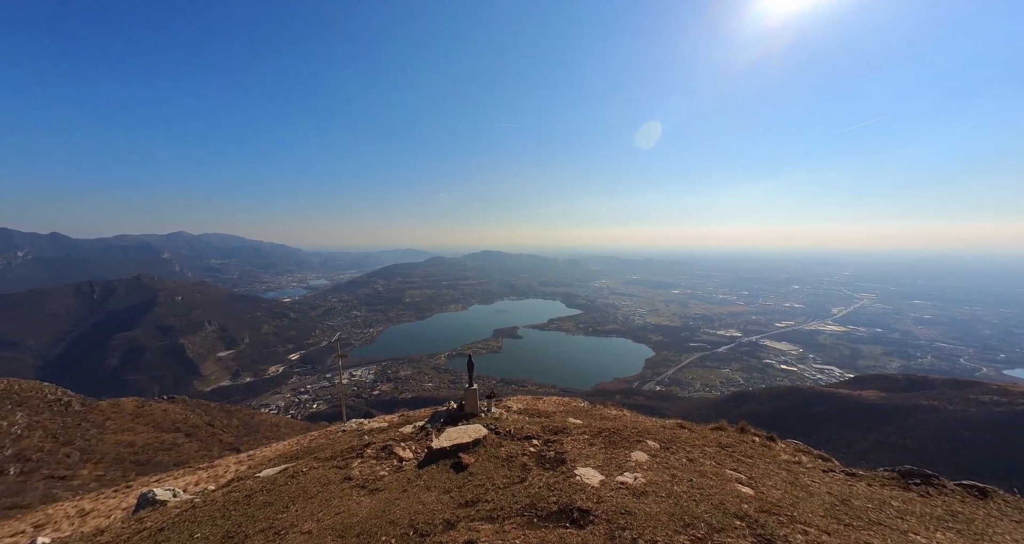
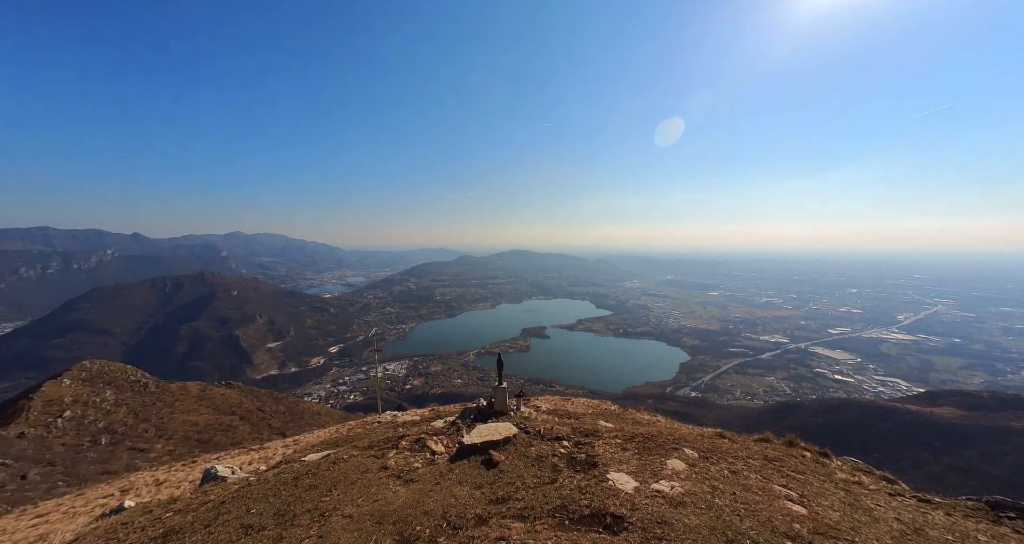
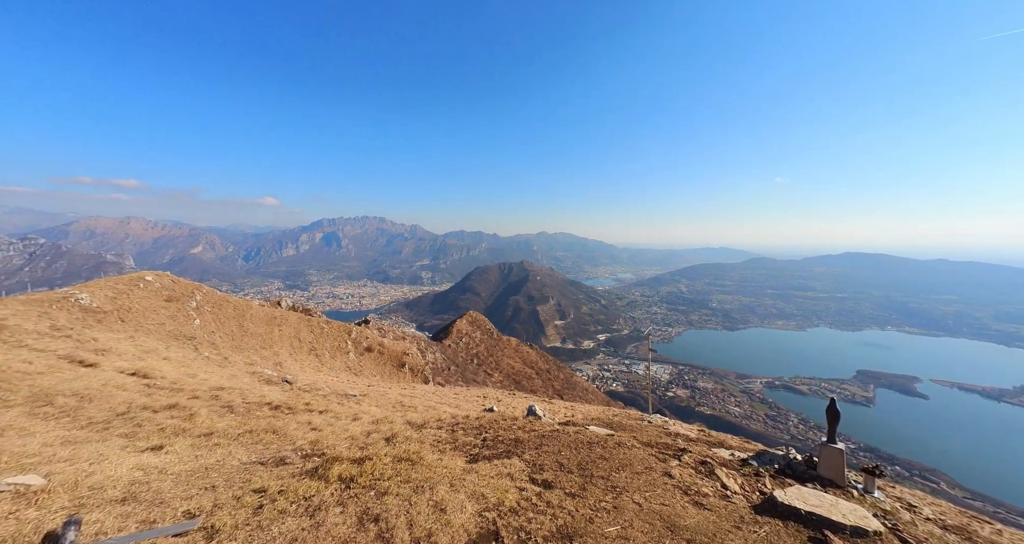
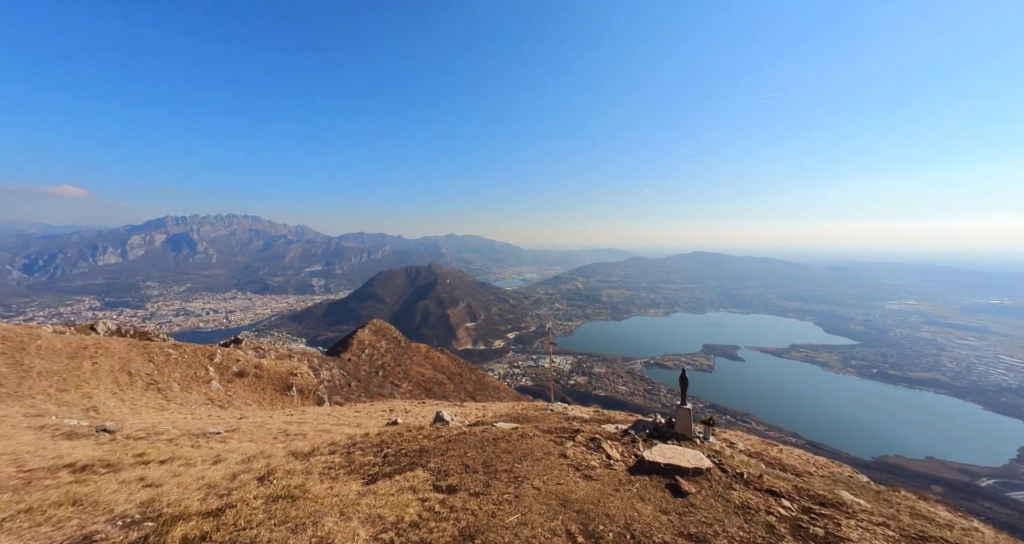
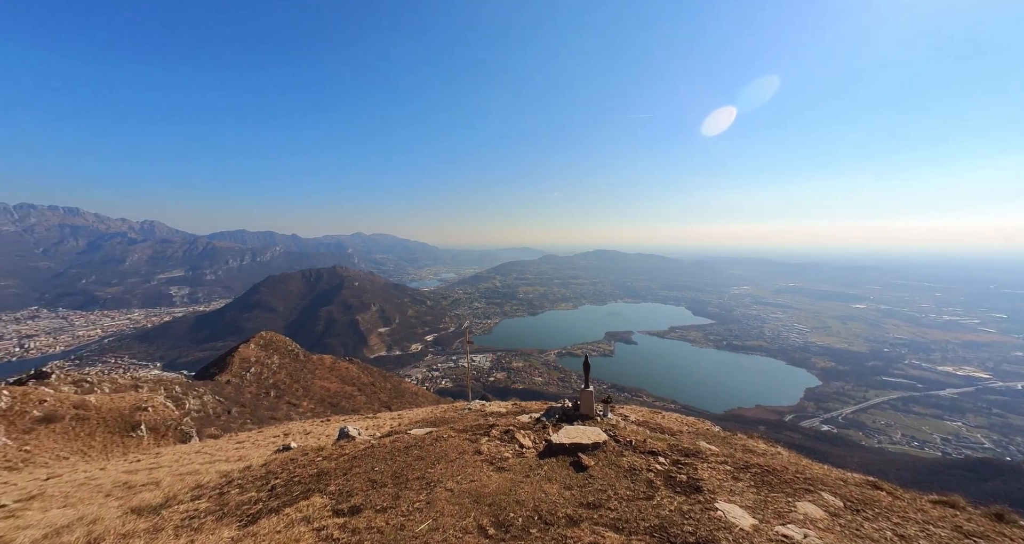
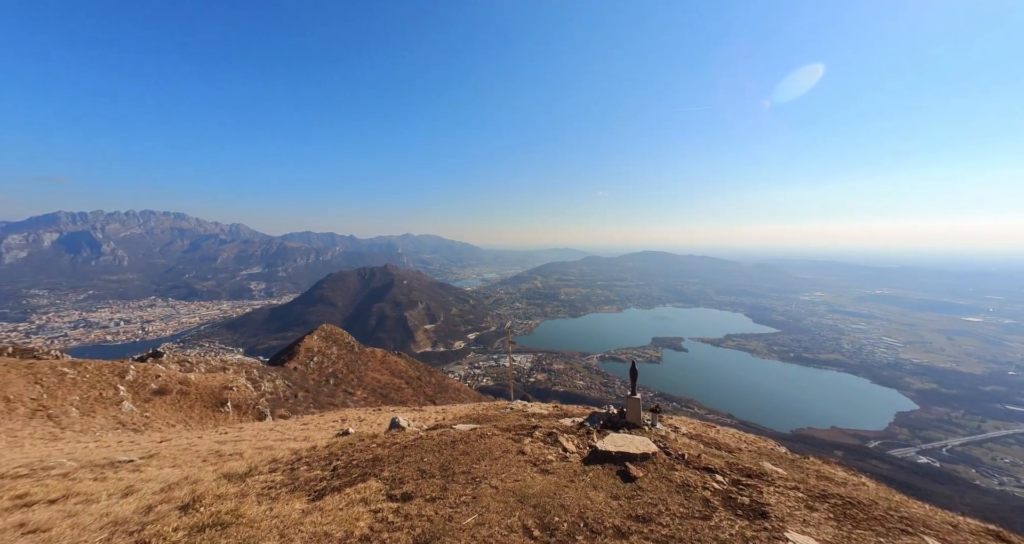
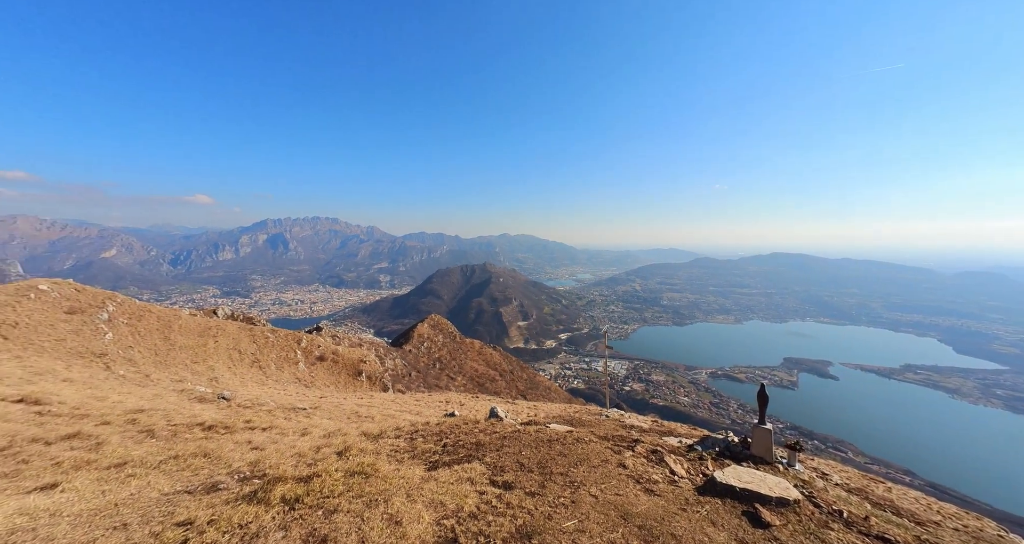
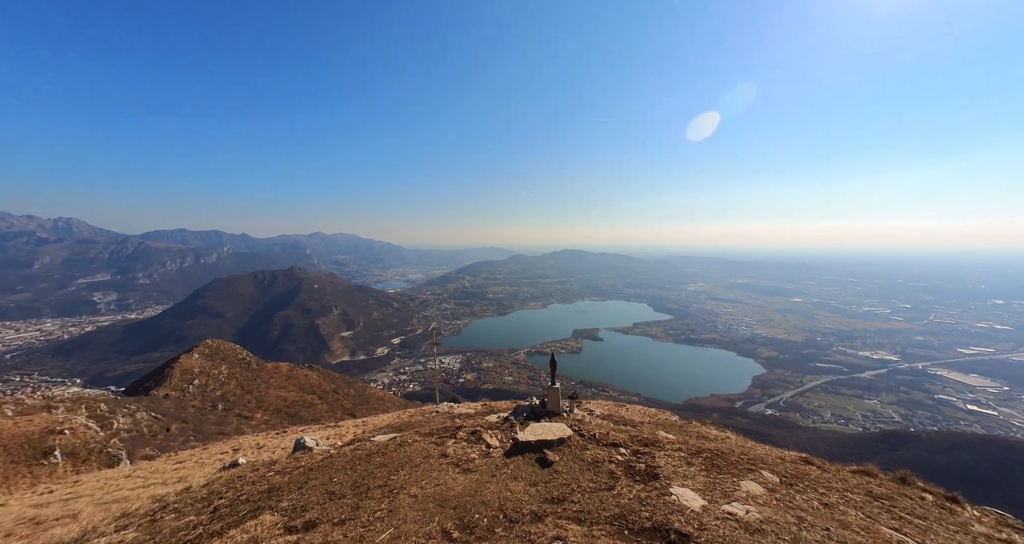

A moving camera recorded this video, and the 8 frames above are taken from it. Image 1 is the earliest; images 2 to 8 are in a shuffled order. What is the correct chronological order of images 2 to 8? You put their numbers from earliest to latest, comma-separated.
2, 8, 5, 6, 4, 7, 3
